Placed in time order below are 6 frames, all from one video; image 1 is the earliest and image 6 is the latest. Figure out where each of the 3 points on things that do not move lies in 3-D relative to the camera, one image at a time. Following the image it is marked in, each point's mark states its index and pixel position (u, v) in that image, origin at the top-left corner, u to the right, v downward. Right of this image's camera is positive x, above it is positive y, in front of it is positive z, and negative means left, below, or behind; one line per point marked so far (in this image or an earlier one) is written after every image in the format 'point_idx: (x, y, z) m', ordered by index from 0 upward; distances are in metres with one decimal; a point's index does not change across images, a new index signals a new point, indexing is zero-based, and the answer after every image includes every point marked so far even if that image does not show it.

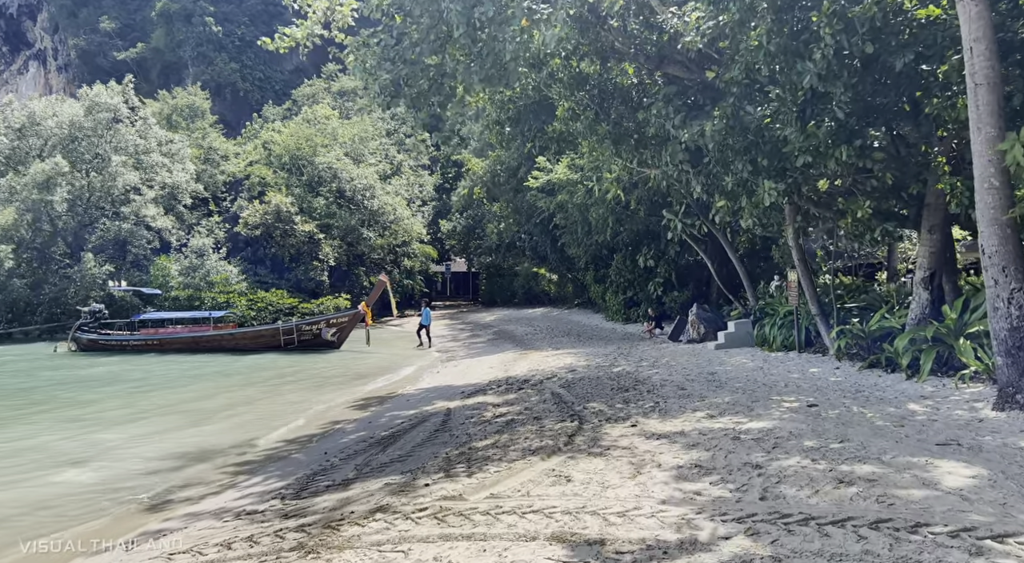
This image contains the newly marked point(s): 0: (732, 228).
0: (+4.9, +1.1, +16.1) m
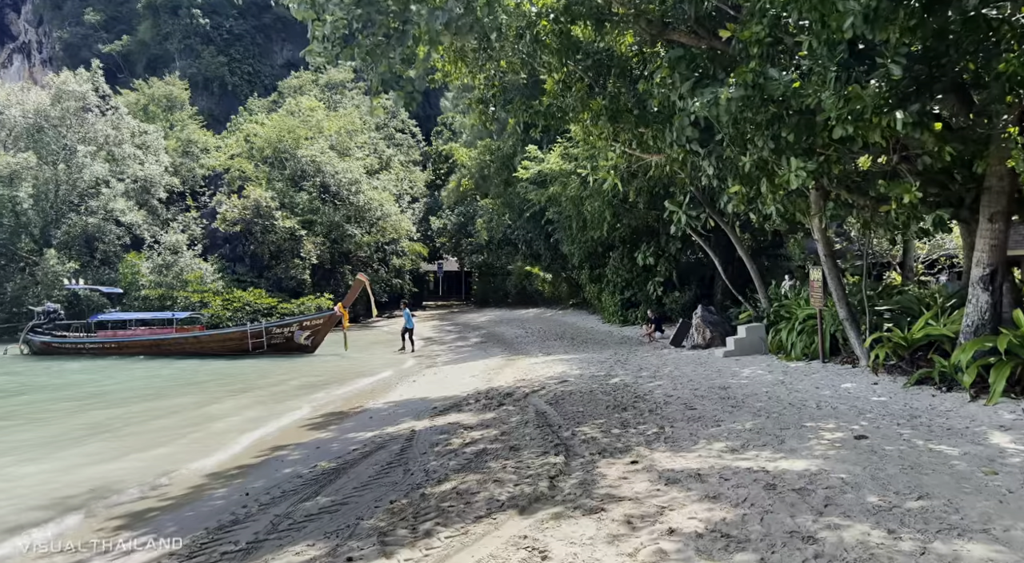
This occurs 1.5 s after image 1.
0: (+4.6, +1.2, +14.4) m
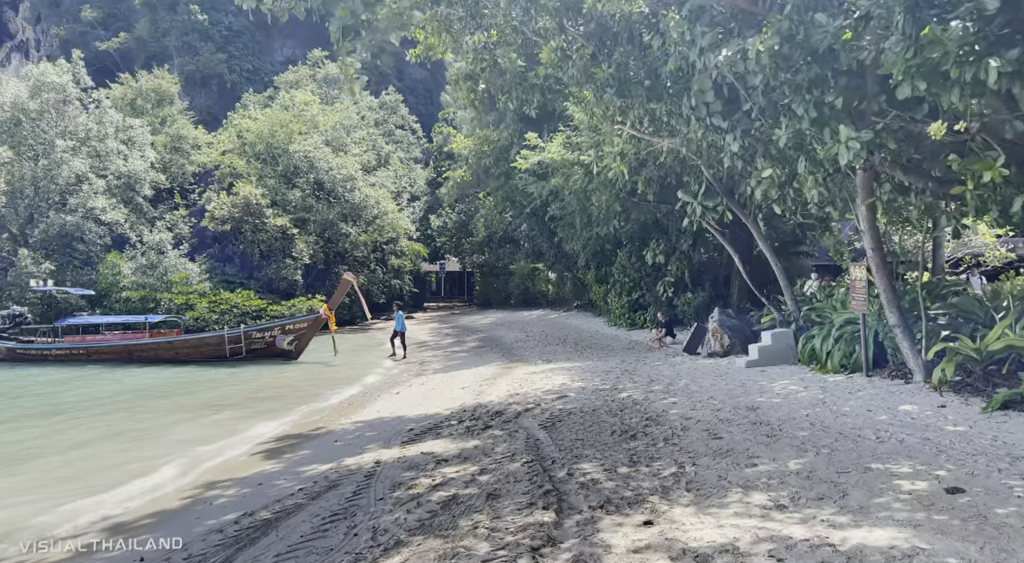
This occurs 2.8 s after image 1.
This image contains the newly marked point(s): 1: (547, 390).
0: (+4.5, +1.2, +12.8) m
1: (+0.5, -1.7, +11.5) m
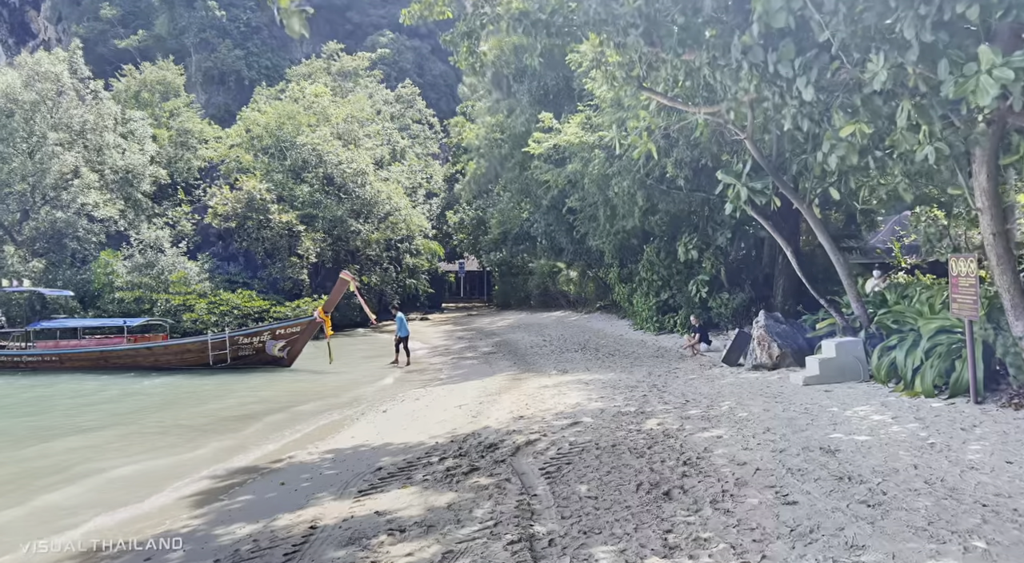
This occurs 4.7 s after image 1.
0: (+4.6, +1.2, +10.5) m
1: (+0.6, -1.7, +9.4) m
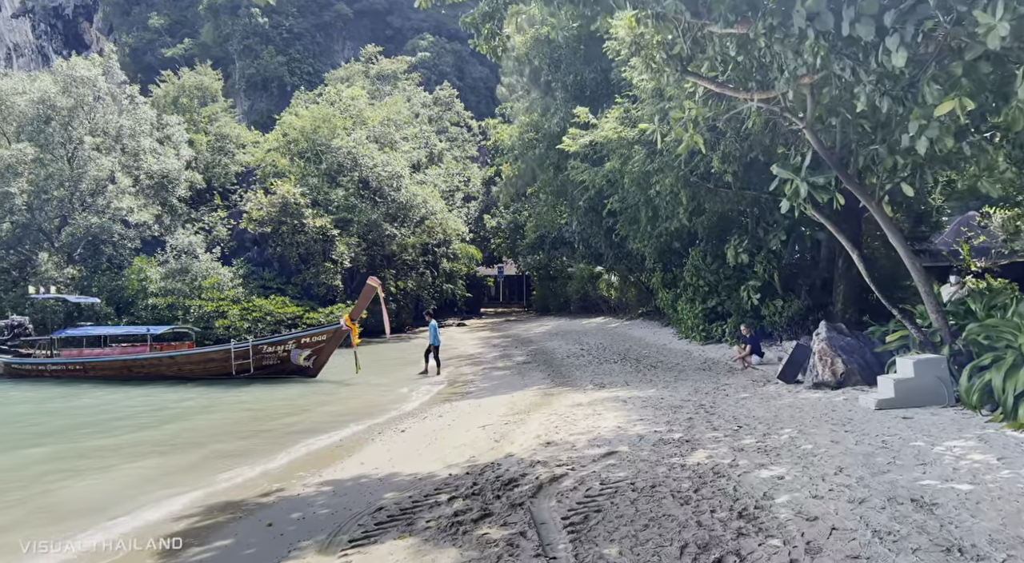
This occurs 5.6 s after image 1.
0: (+4.9, +1.1, +9.2) m
1: (+0.9, -1.8, +8.3) m
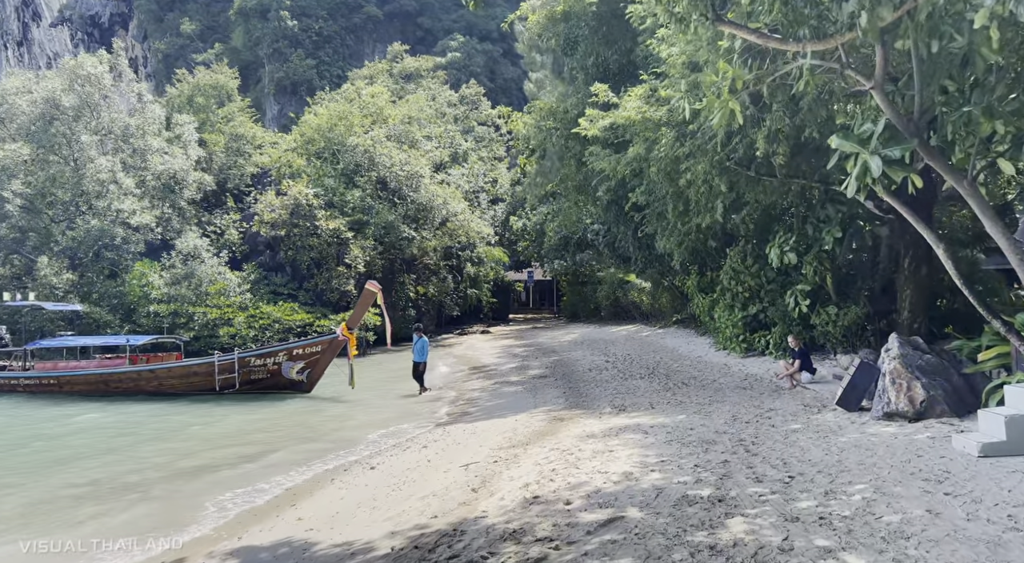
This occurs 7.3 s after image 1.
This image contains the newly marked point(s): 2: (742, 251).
0: (+4.8, +1.1, +7.0) m
1: (+0.7, -1.8, +6.3) m
2: (+4.6, +0.6, +14.7) m
